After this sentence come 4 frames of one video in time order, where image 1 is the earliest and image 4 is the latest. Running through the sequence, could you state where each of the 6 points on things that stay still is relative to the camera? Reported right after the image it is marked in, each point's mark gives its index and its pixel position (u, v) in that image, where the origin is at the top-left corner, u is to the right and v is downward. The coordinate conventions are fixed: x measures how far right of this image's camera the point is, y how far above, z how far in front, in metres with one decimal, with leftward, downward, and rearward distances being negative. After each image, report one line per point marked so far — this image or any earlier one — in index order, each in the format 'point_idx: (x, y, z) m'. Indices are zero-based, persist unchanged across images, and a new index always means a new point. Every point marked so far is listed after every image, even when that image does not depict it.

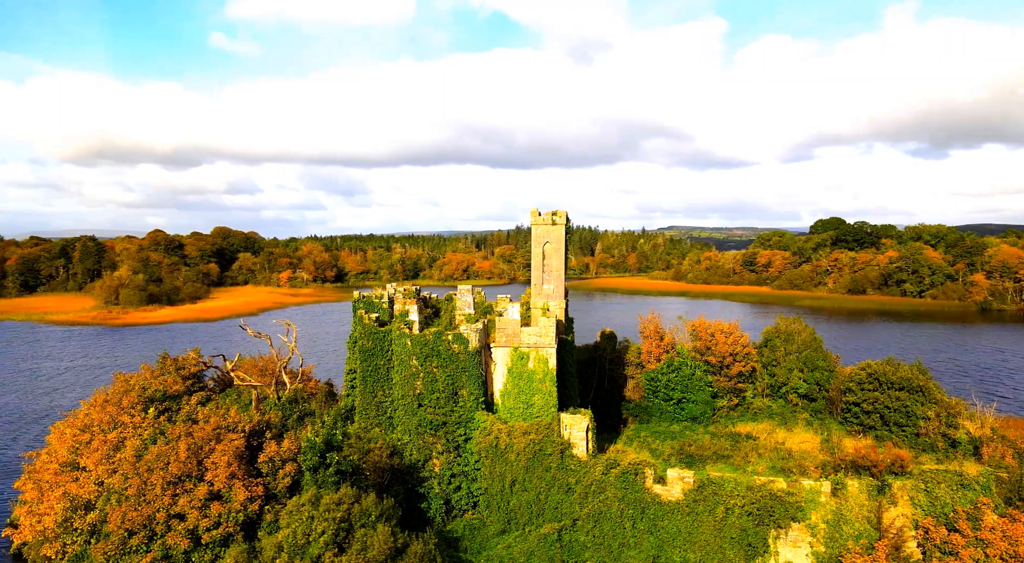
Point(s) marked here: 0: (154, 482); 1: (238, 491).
0: (-9.4, -5.3, +18.8) m
1: (-7.3, -5.6, +19.0) m
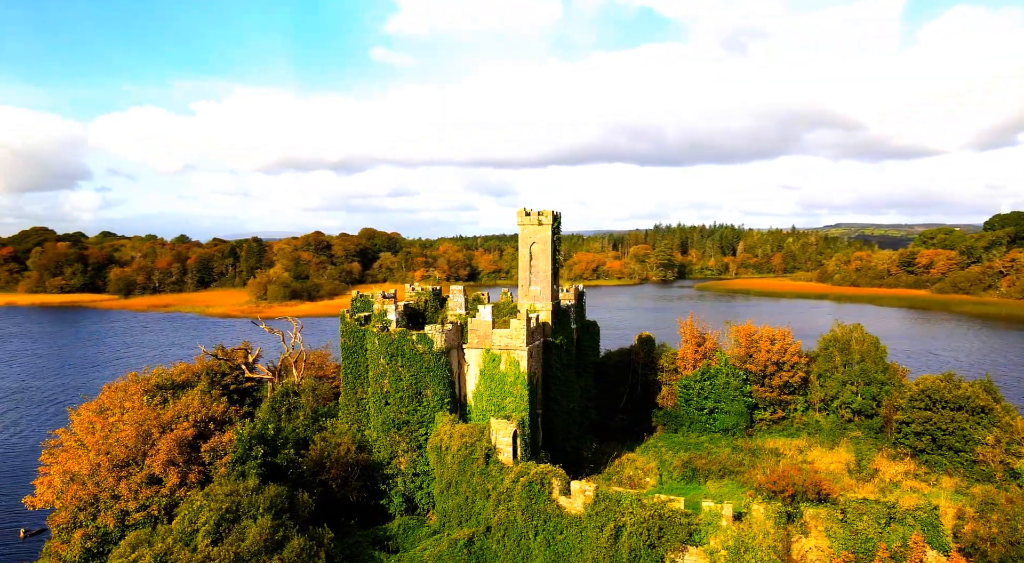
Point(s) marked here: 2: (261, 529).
0: (-12.0, -5.3, +20.9) m
1: (-9.8, -5.6, +20.6) m
2: (-6.1, -6.1, +17.5) m
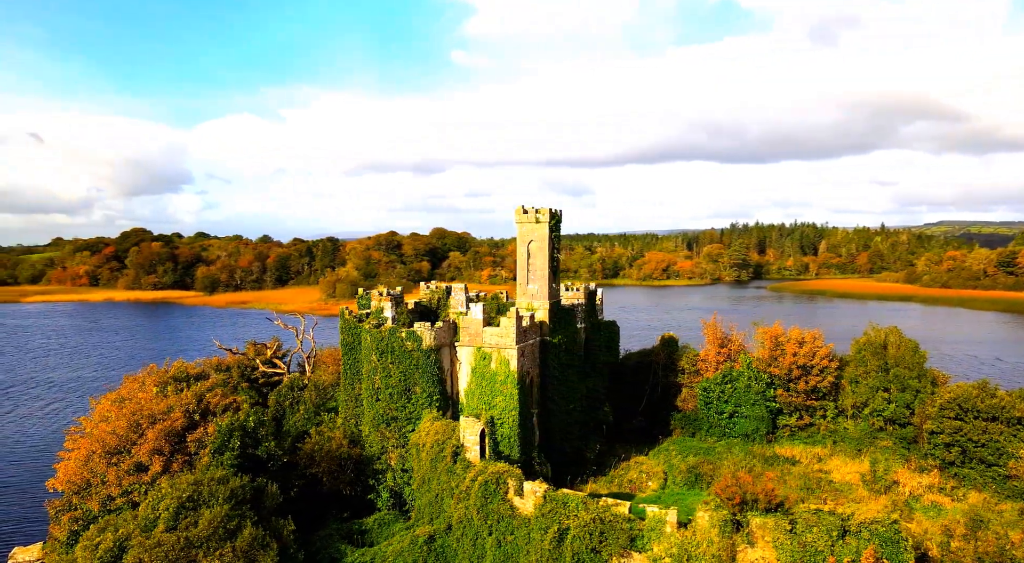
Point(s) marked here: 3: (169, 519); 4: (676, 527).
0: (-12.9, -5.2, +22.1) m
1: (-10.8, -5.5, +21.6) m
2: (-7.4, -6.0, +18.1) m
3: (-8.6, -6.0, +18.1) m
4: (+3.8, -5.6, +16.3) m
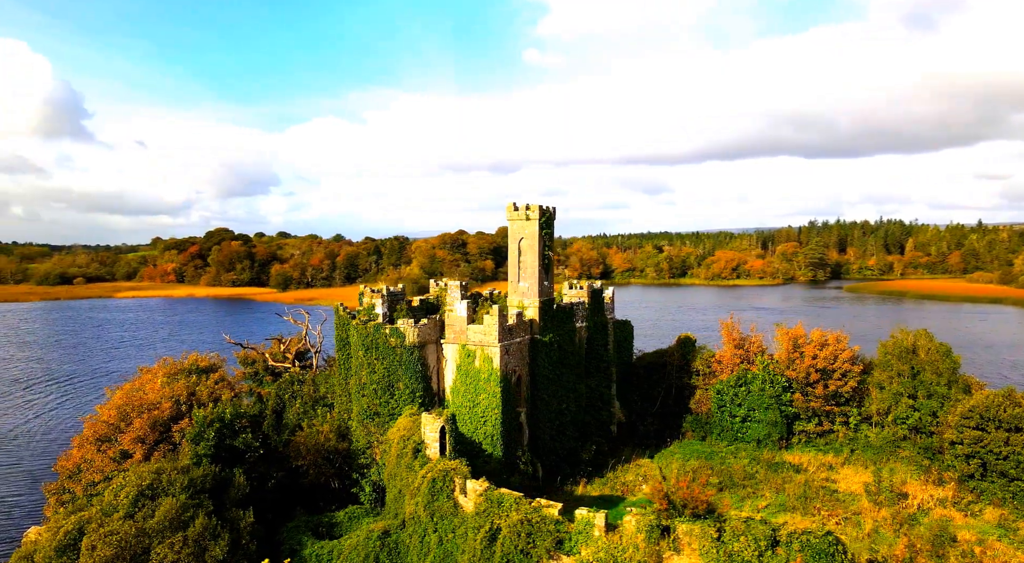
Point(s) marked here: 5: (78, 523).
0: (-13.9, -5.0, +23.3) m
1: (-11.9, -5.3, +22.6) m
2: (-8.9, -5.8, +18.8) m
3: (-10.1, -5.9, +19.0) m
4: (+2.1, -5.6, +15.8) m
5: (-11.3, -6.3, +18.7) m
